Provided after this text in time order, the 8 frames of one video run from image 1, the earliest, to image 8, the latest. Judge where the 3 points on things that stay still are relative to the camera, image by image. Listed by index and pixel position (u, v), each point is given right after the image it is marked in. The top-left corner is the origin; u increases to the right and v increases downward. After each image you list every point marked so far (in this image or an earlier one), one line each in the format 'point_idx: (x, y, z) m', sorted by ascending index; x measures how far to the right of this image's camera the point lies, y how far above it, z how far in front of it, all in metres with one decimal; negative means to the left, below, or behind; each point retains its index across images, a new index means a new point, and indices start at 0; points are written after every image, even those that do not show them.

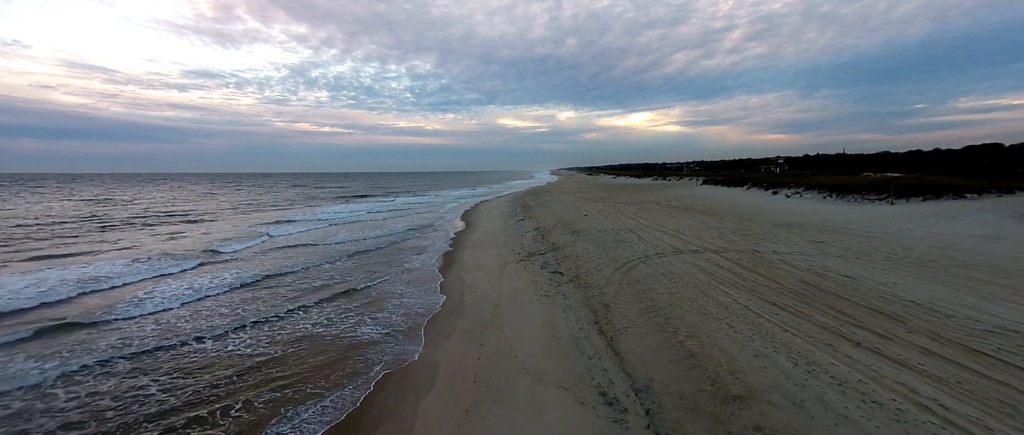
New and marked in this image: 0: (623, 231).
0: (+3.4, -0.4, +11.5) m
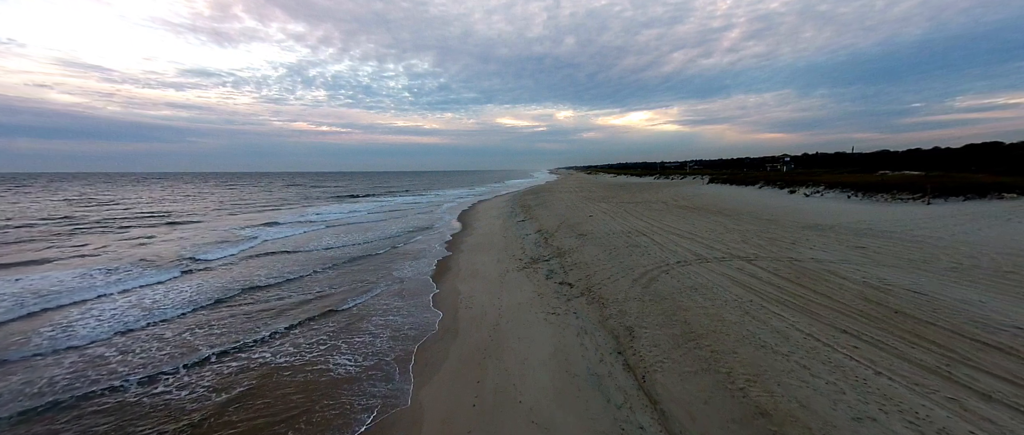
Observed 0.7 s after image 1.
0: (+3.4, -0.5, +10.5) m
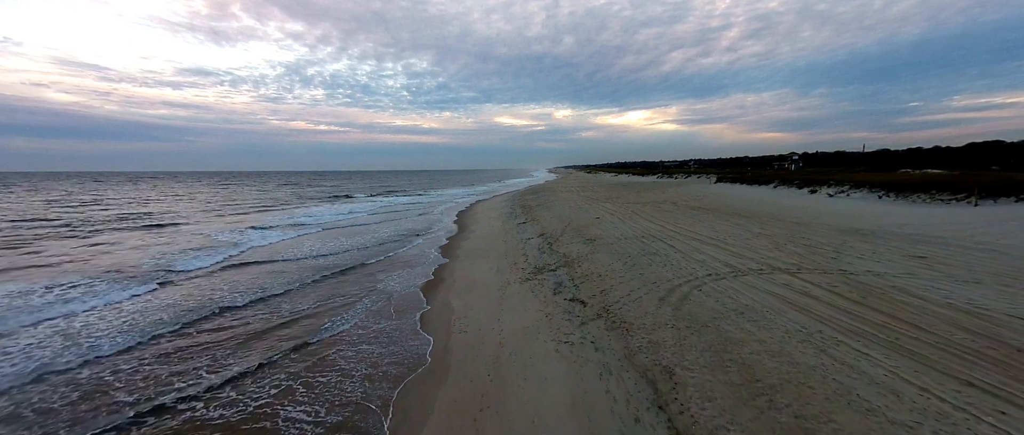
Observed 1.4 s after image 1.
0: (+3.5, -0.5, +9.4) m
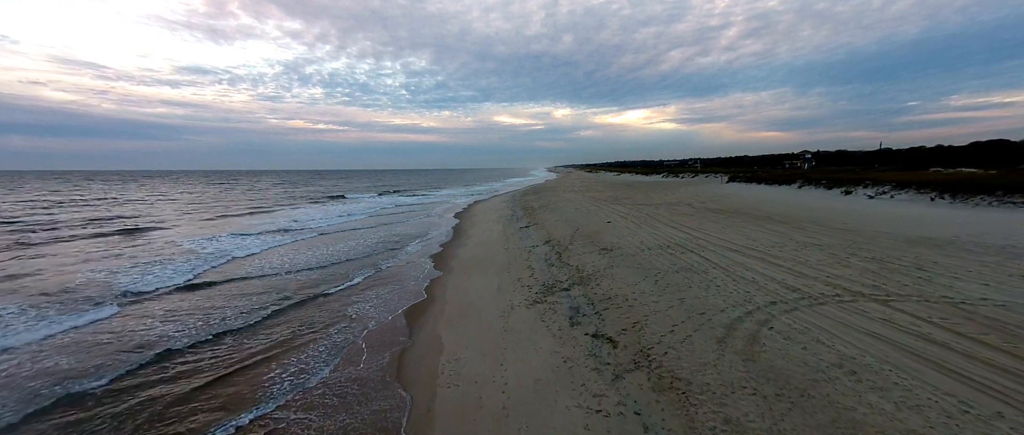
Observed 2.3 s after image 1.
0: (+3.5, -0.7, +8.0) m
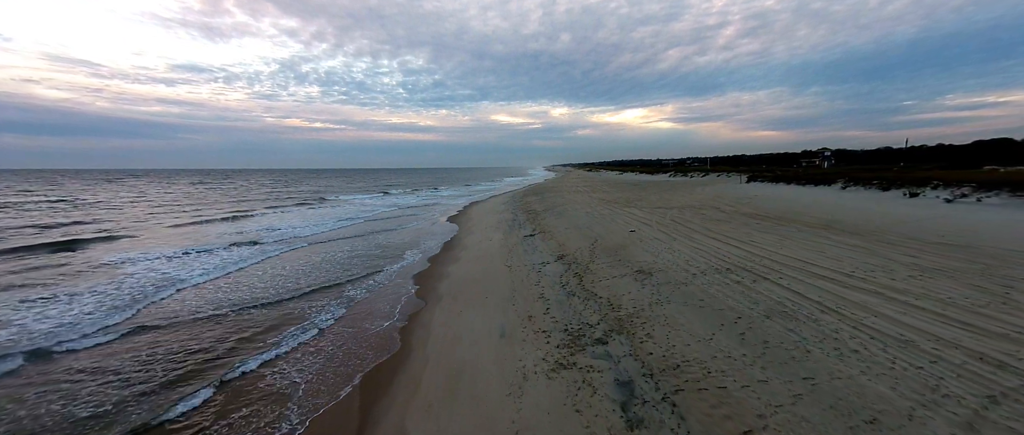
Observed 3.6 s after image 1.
0: (+3.6, -0.9, +6.0) m
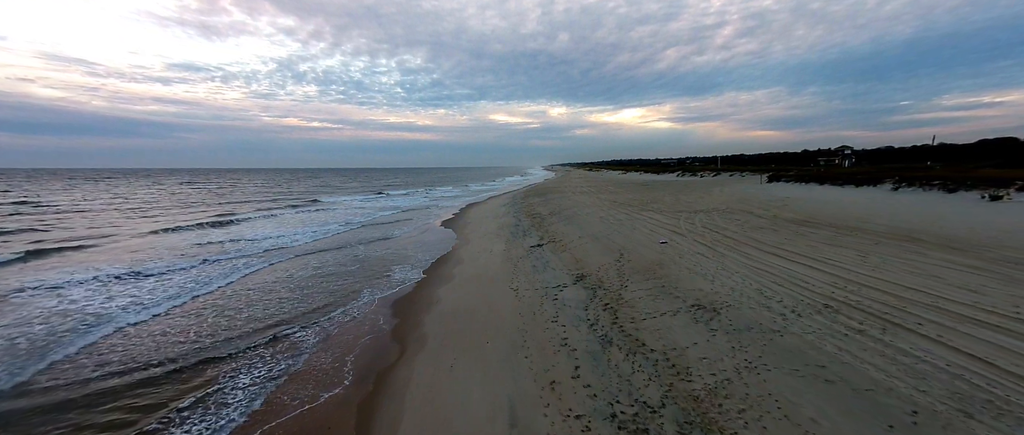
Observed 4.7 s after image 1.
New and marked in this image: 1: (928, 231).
0: (+3.8, -1.1, +4.2) m
1: (+8.9, -0.3, +7.9) m
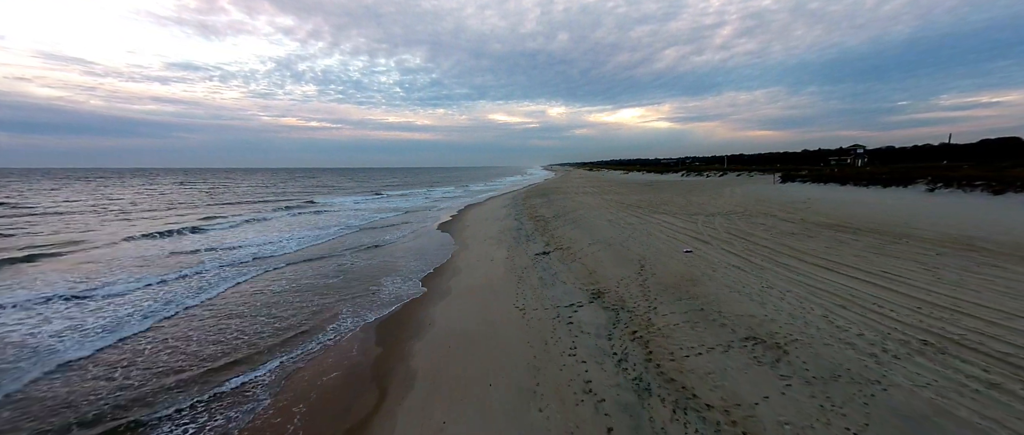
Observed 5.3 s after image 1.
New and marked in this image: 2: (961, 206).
0: (+3.9, -1.2, +3.2) m
1: (+8.9, -0.4, +6.9) m
2: (+11.4, +0.4, +9.5) m
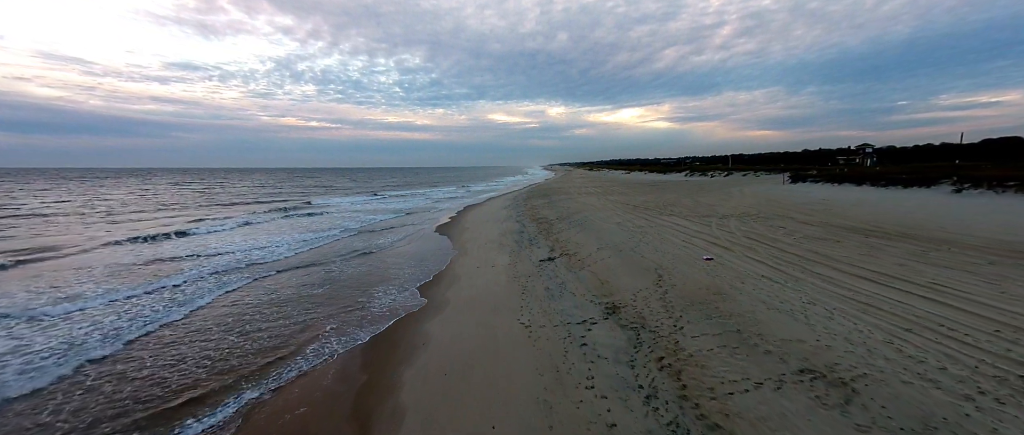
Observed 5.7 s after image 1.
0: (+3.9, -1.3, +2.5) m
1: (+9.0, -0.4, +6.3) m
2: (+11.5, +0.3, +8.9) m
